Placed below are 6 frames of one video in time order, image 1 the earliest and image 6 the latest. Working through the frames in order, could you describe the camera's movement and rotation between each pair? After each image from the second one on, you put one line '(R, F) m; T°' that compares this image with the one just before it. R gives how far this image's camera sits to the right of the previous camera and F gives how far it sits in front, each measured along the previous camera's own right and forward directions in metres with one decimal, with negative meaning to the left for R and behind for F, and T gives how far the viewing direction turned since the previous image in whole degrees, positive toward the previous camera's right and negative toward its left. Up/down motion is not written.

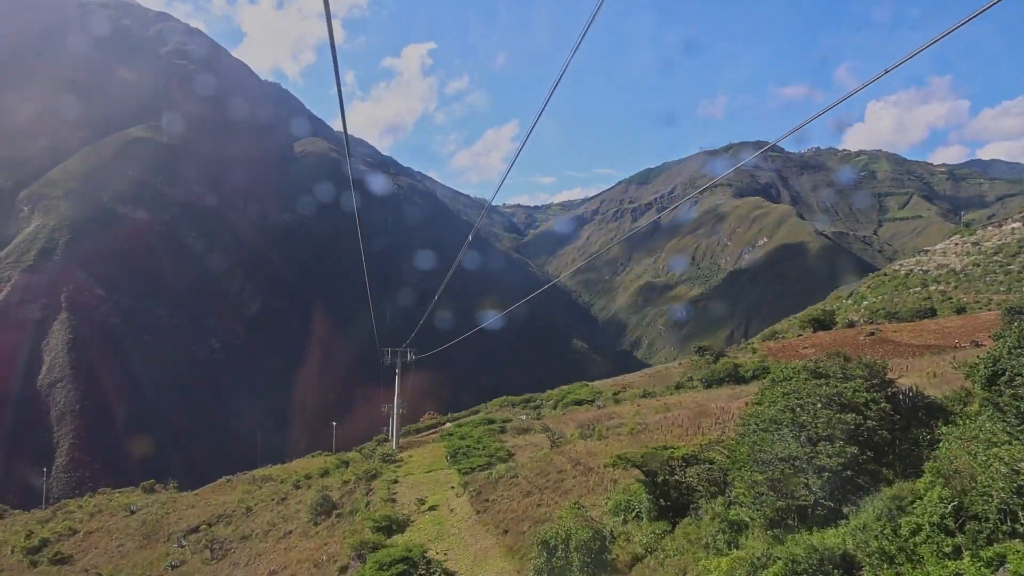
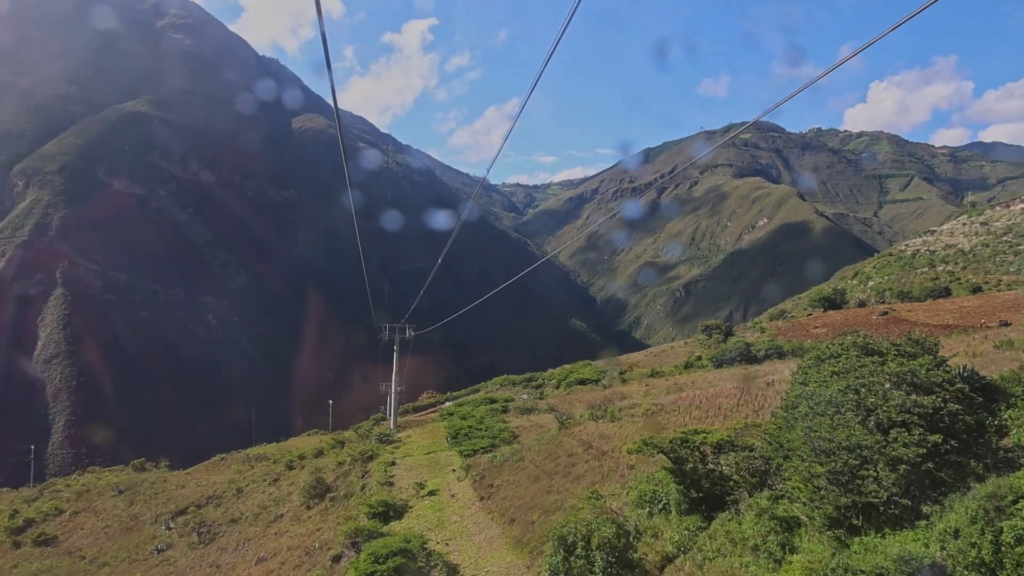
(-0.5, +3.5) m; 0°
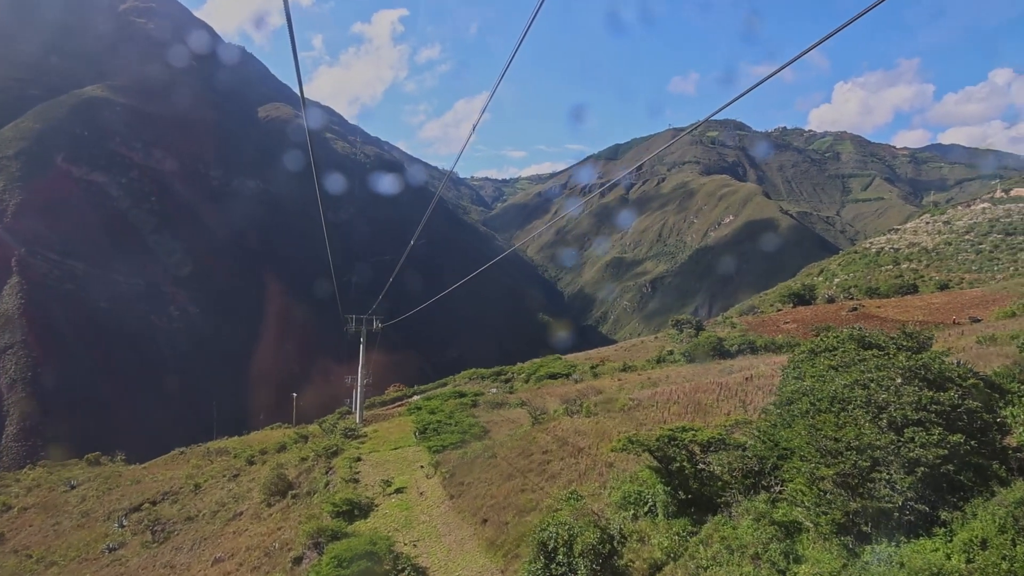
(-0.3, +1.9) m; +2°
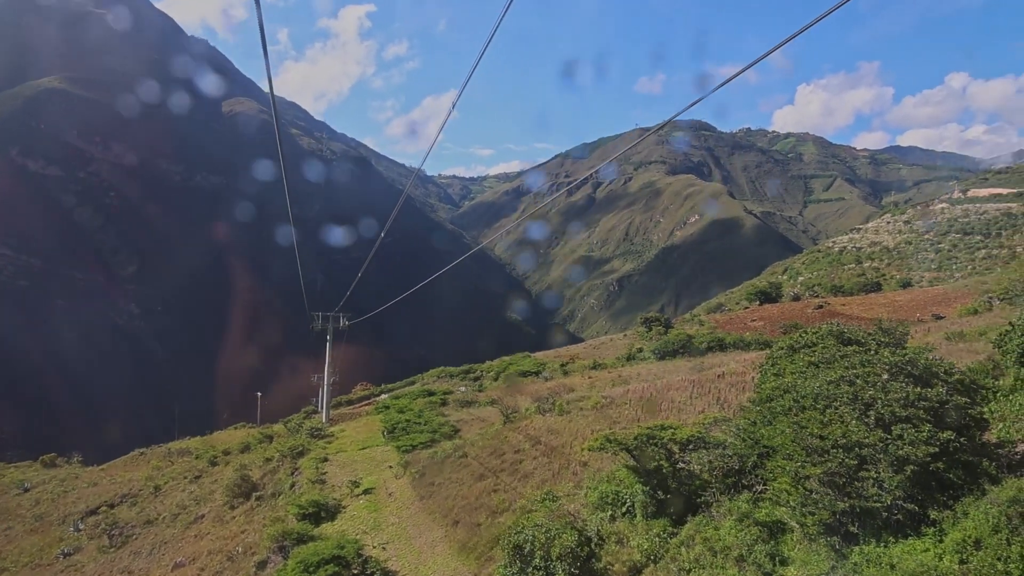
(-0.2, +0.8) m; +2°
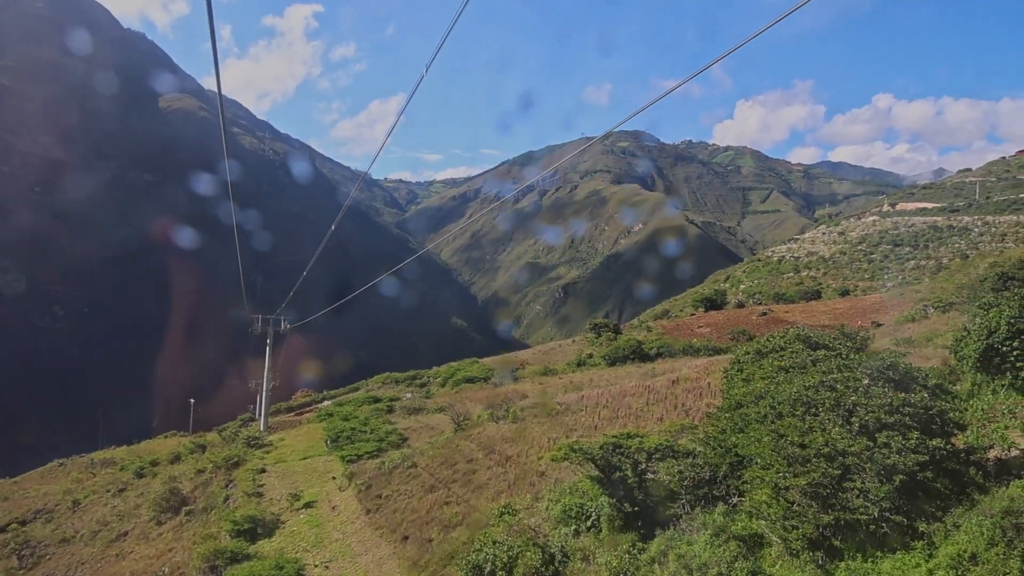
(-0.4, +1.4) m; +4°
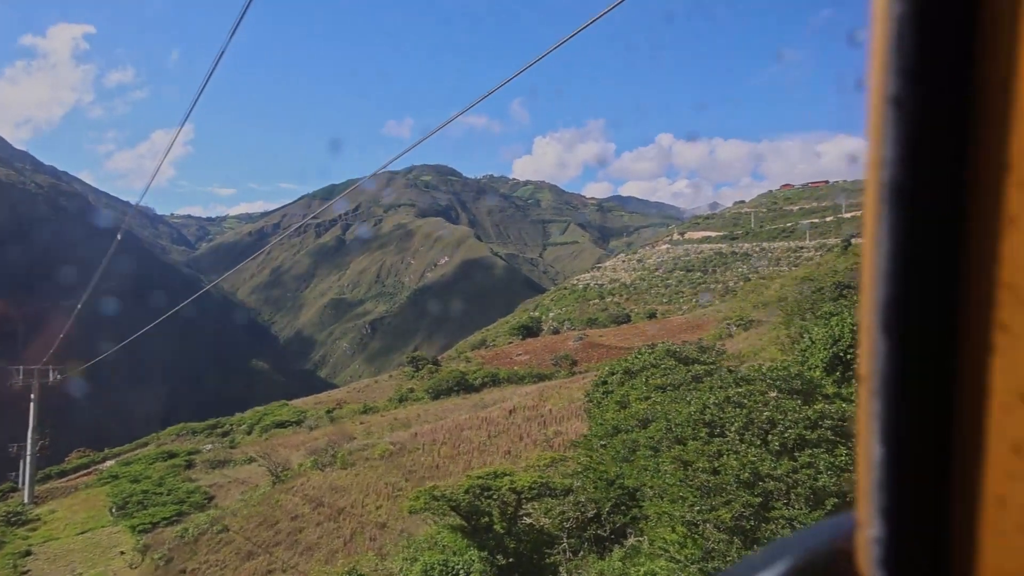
(-0.9, +3.4) m; +15°
